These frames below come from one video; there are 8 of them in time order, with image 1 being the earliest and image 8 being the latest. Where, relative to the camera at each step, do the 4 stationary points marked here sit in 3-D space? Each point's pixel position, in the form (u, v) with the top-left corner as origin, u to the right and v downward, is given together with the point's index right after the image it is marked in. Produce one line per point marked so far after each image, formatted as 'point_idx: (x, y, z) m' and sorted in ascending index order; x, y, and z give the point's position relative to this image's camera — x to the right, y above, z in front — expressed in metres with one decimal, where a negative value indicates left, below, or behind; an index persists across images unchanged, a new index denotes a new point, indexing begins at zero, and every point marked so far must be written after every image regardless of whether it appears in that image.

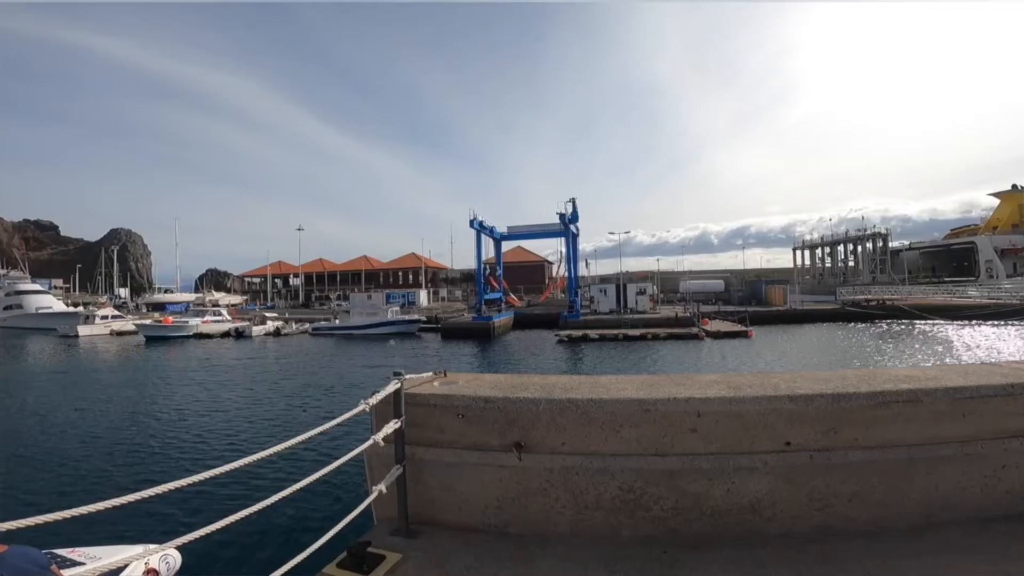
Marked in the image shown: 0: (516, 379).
0: (0.0, -0.7, +3.9) m
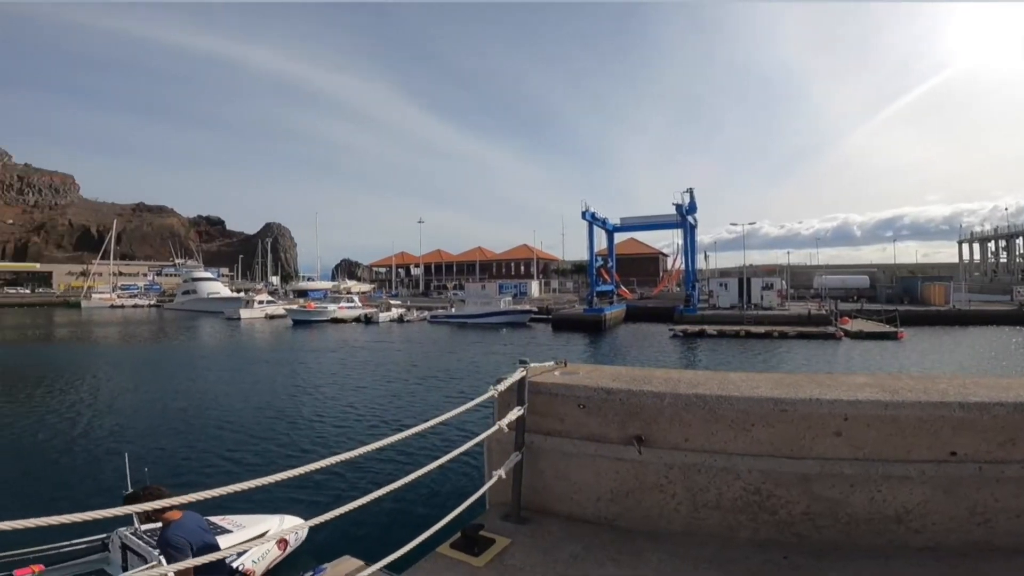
0: (+0.9, -0.6, +3.9) m
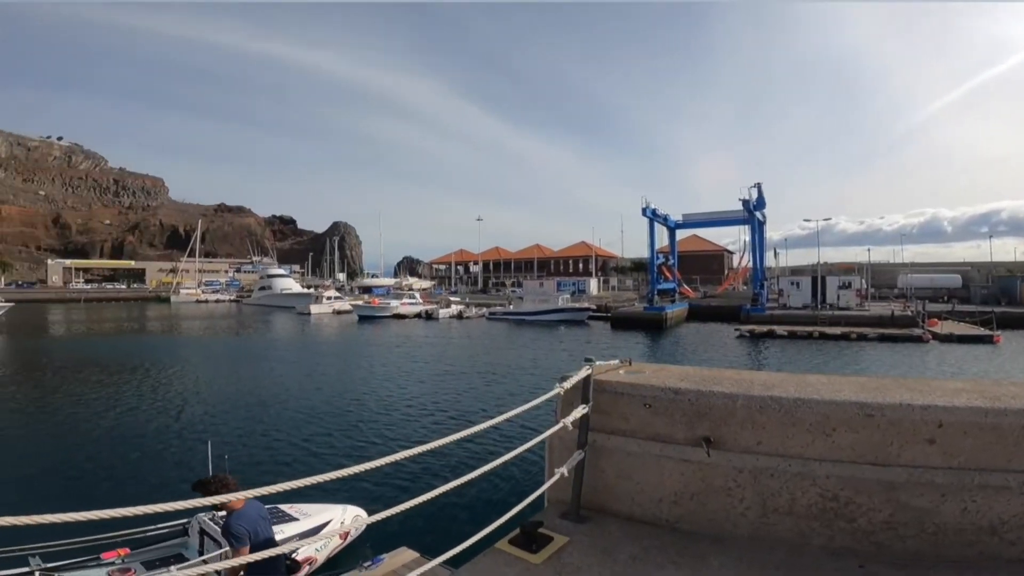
0: (+1.4, -0.6, +3.9) m
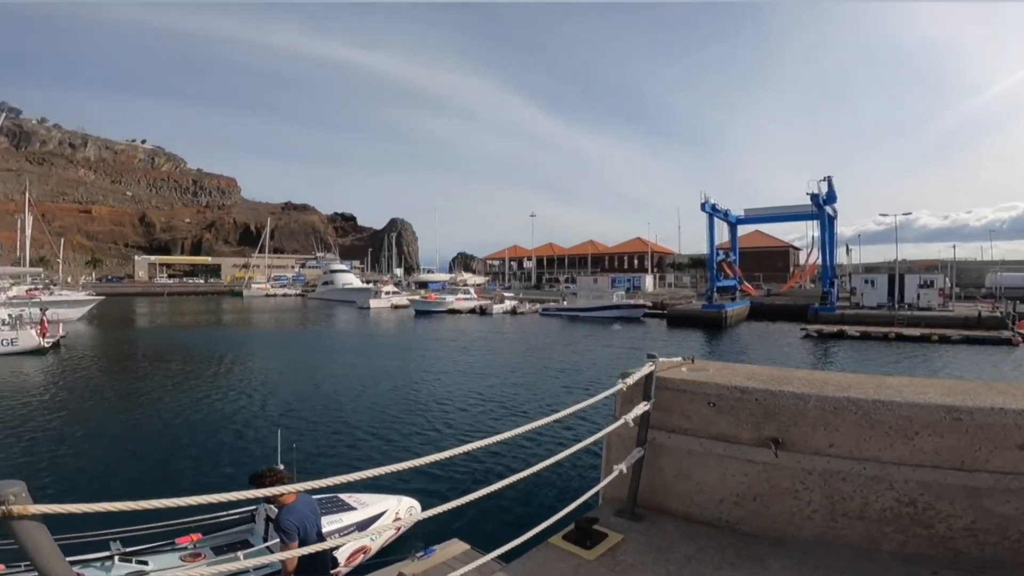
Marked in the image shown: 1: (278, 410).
0: (+1.9, -0.6, +3.8) m
1: (-8.8, -4.7, +19.8) m
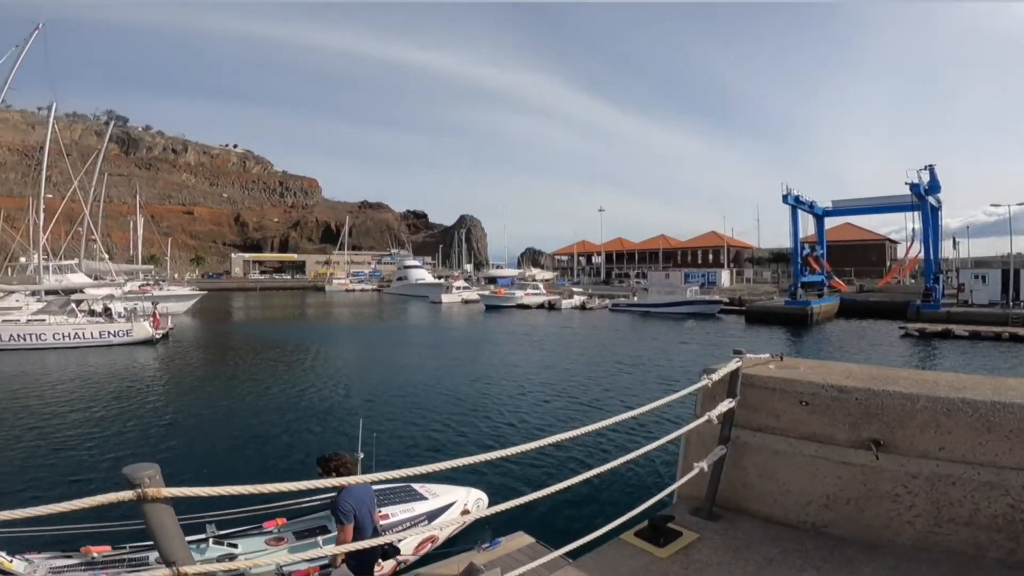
0: (+2.5, -0.6, +3.7) m
1: (-6.1, -4.5, +20.9) m
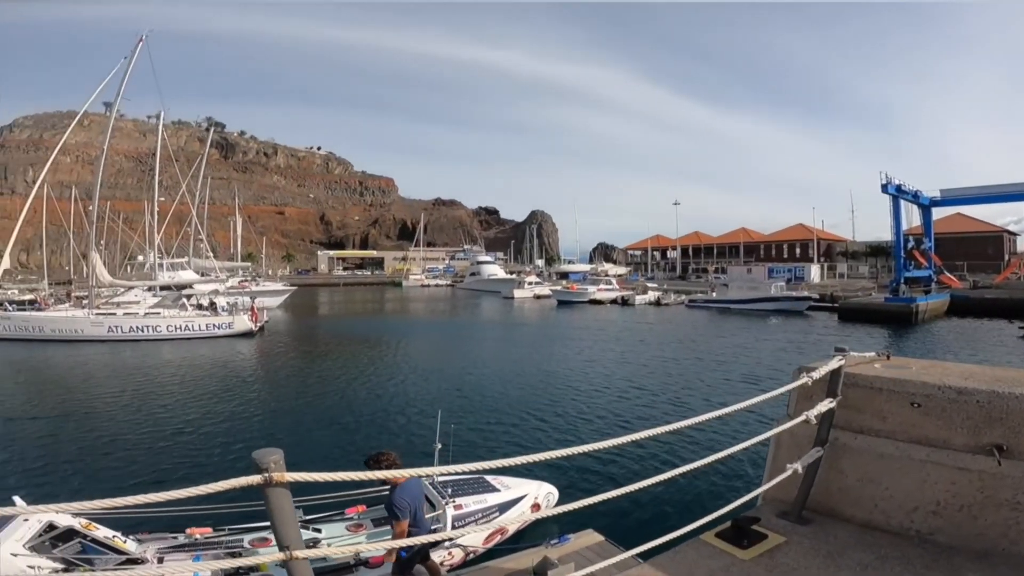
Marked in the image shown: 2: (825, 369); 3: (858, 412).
0: (+3.2, -0.6, +3.5) m
1: (-3.2, -4.3, +21.8) m
2: (+2.2, -0.6, +3.6) m
3: (+2.5, -0.8, +3.6) m
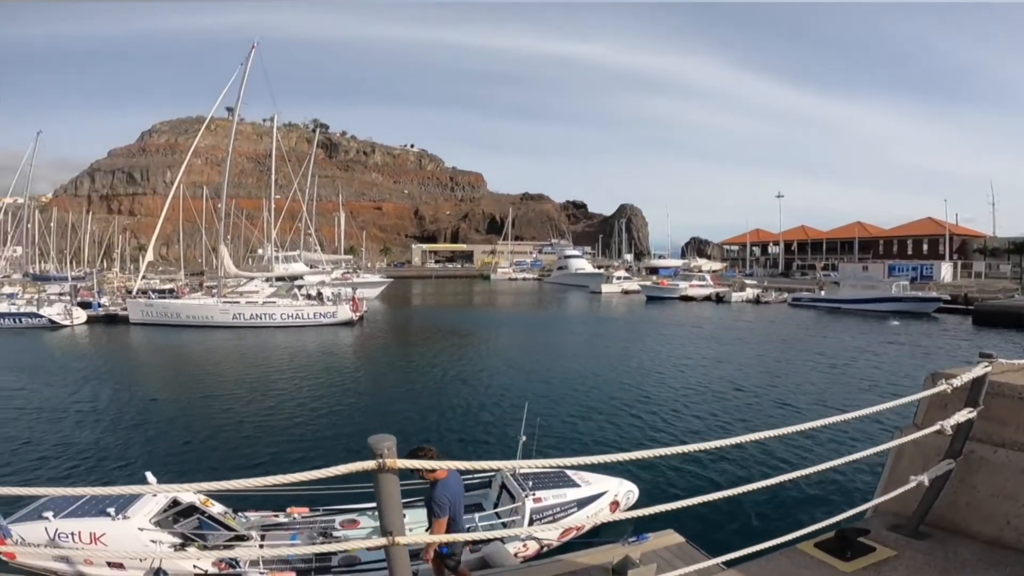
0: (+4.1, -0.6, +3.1) m
1: (+0.6, -4.0, +22.2) m
2: (+3.1, -0.6, +3.3) m
3: (+3.4, -0.9, +3.4) m
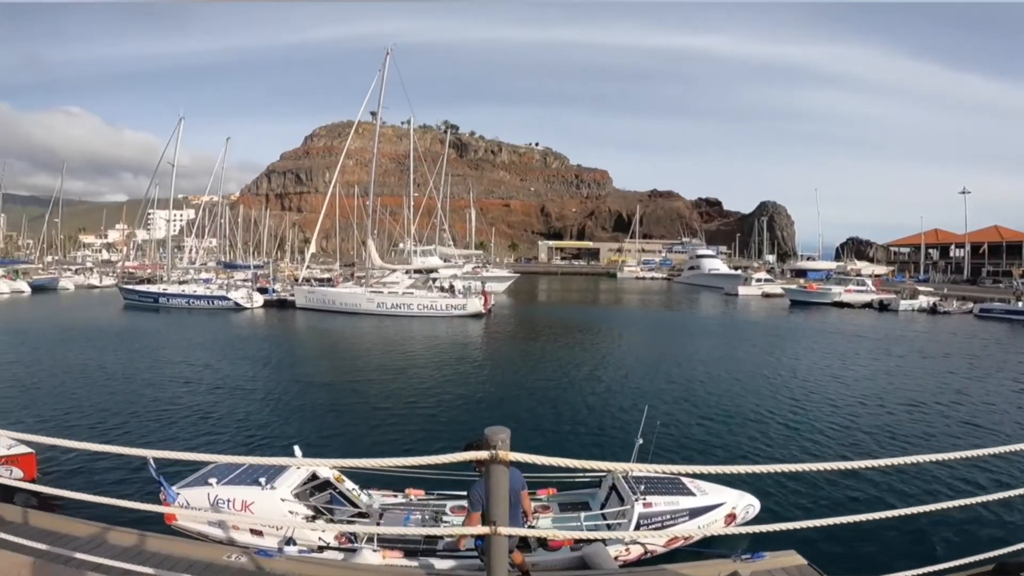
0: (+6.0, -0.8, +2.2) m
1: (+6.2, -4.0, +21.7) m
2: (+5.1, -0.7, +2.6) m
3: (+5.4, -1.0, +2.6) m
